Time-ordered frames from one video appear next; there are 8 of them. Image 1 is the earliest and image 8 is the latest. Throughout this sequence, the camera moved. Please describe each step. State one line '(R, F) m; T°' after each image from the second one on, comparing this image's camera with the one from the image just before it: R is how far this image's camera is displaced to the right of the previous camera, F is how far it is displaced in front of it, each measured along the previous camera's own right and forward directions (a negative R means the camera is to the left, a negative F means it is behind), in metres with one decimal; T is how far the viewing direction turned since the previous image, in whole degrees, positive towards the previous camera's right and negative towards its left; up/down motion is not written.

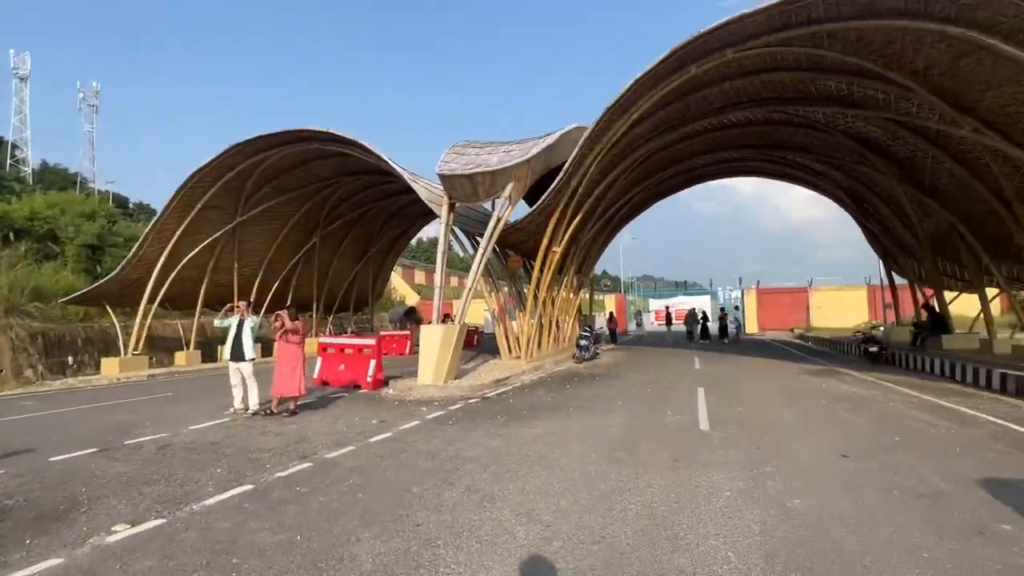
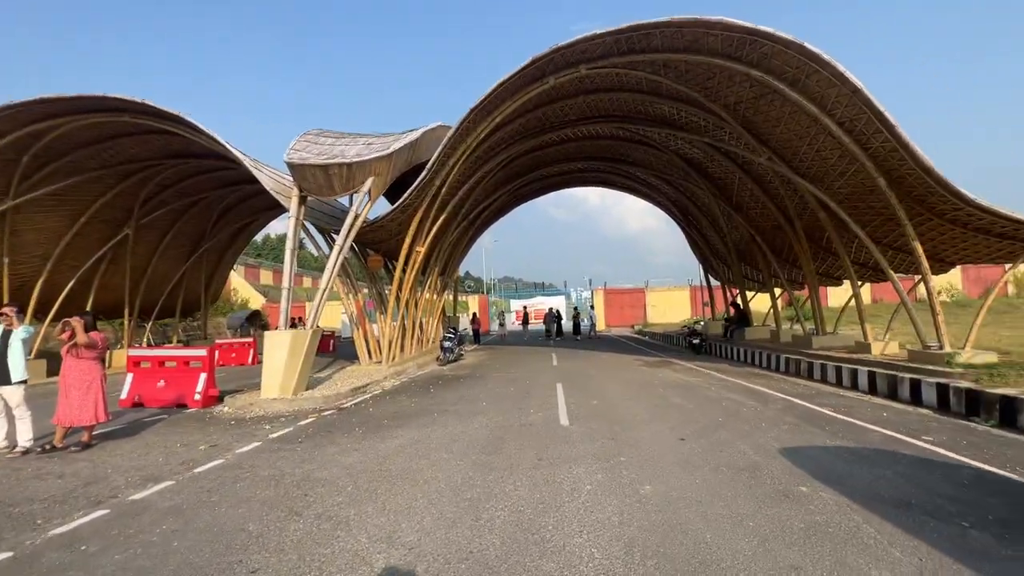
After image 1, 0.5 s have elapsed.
(0.0, +0.3) m; +16°
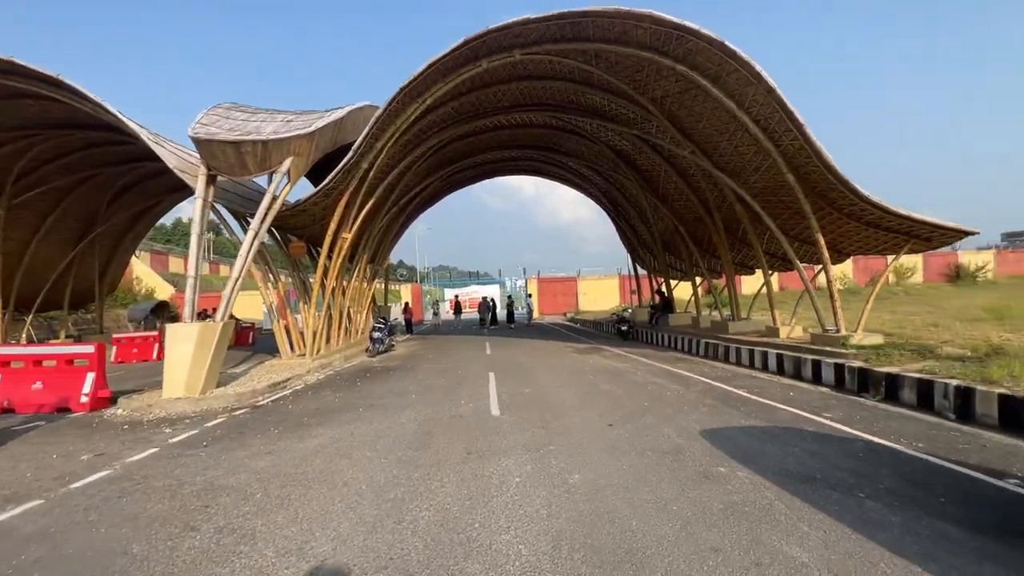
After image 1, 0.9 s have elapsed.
(+0.1, +0.2) m; +8°
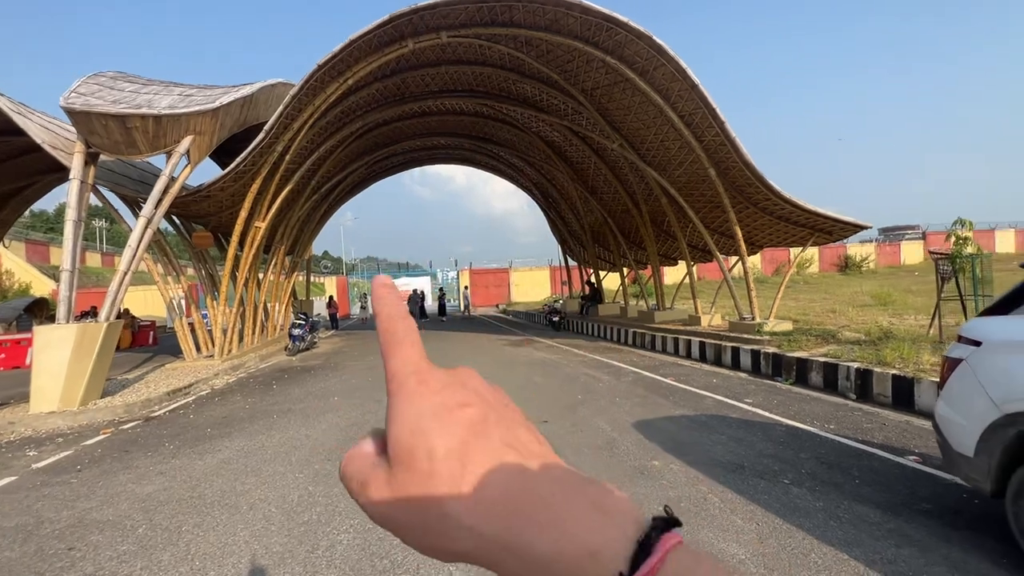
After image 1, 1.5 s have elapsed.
(0.0, +0.4) m; +8°
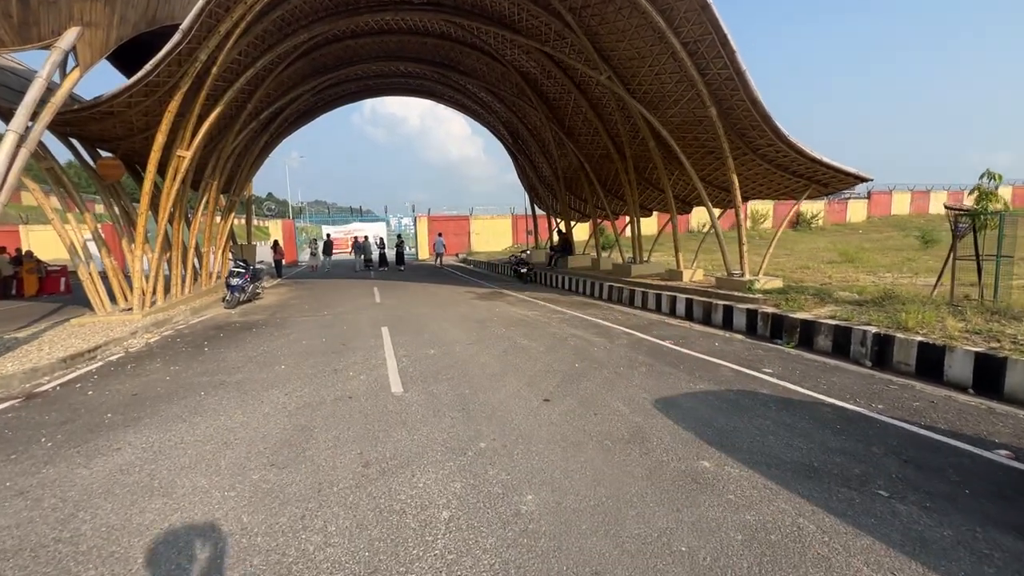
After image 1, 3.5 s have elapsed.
(-0.6, +1.7) m; +6°
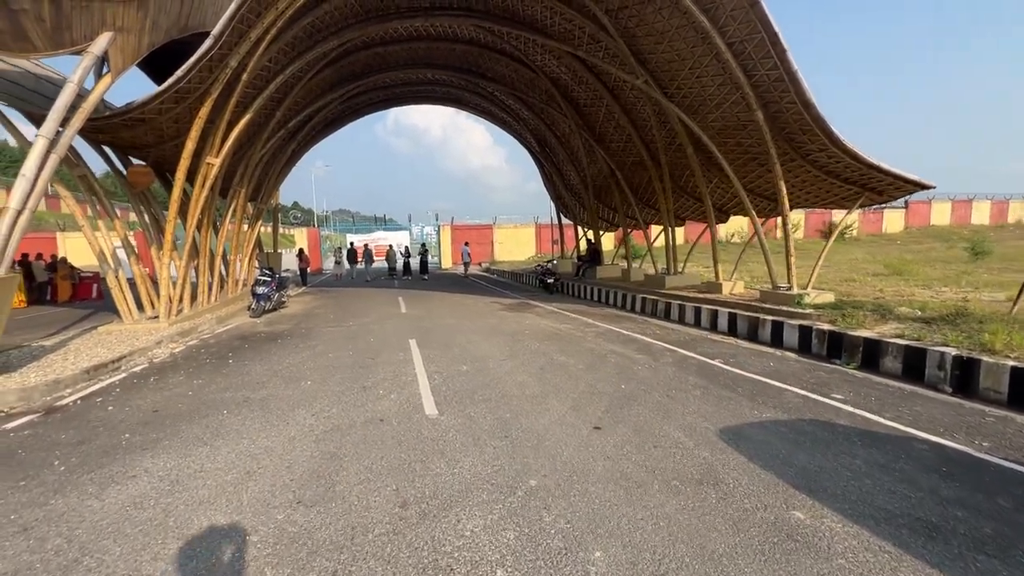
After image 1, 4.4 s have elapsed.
(-0.3, +0.6) m; -2°
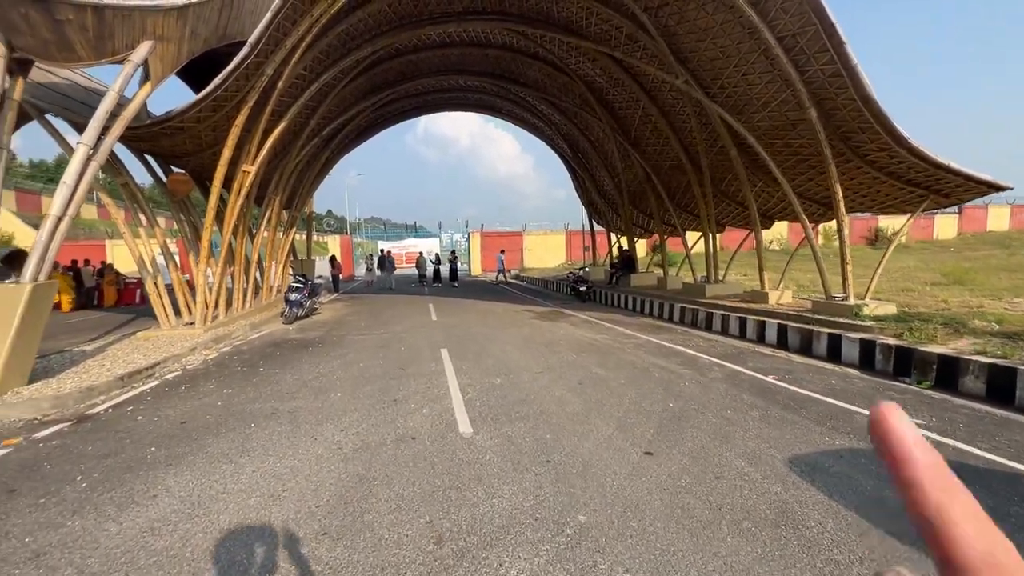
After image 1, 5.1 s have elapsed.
(-0.2, +0.5) m; -3°
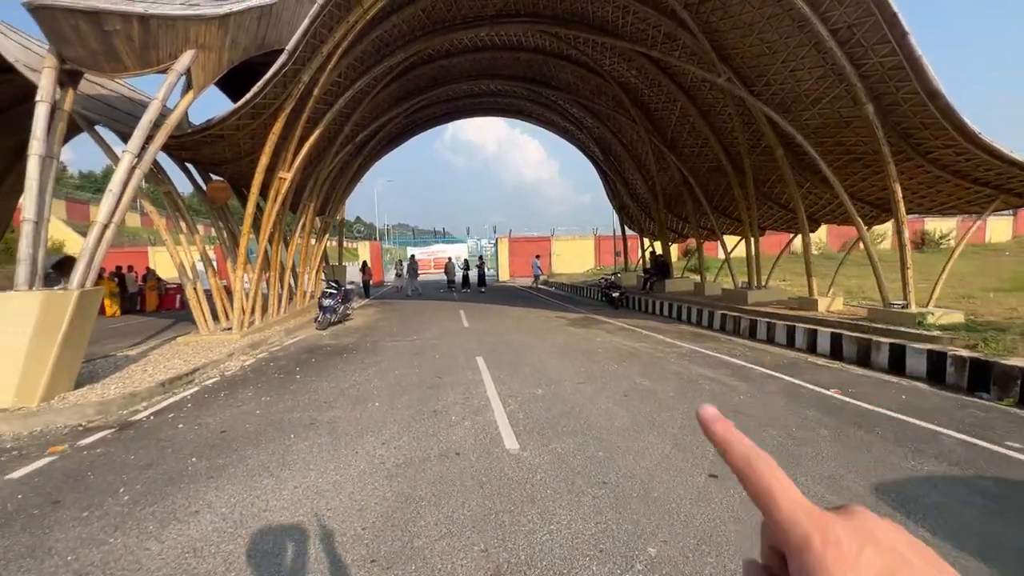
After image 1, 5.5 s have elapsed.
(-0.3, +0.3) m; -3°
